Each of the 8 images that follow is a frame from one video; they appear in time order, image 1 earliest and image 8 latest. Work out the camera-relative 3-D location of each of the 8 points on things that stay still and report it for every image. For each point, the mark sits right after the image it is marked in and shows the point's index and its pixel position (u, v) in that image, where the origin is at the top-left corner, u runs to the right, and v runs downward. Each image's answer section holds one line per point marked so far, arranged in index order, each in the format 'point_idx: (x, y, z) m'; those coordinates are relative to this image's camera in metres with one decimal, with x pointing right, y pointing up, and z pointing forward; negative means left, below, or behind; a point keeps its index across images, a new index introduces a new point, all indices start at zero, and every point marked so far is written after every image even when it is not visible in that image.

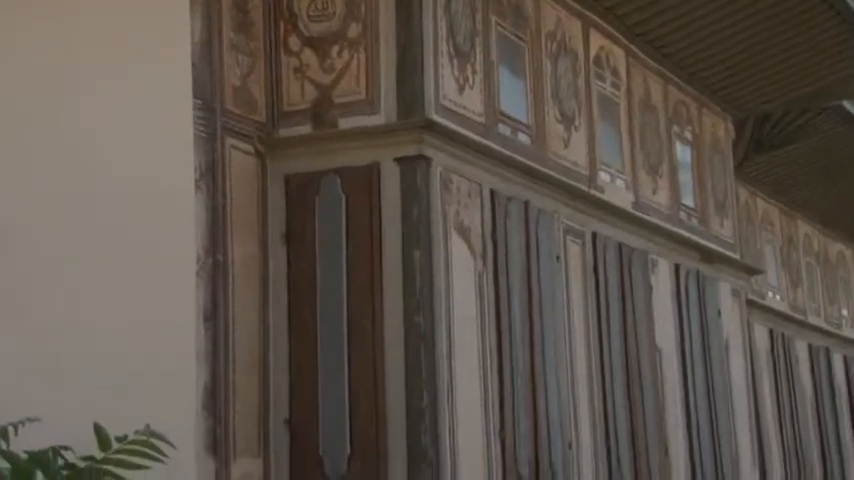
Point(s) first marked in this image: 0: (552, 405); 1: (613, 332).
0: (+0.6, -0.8, +6.2) m
1: (+1.0, -0.5, +6.6) m
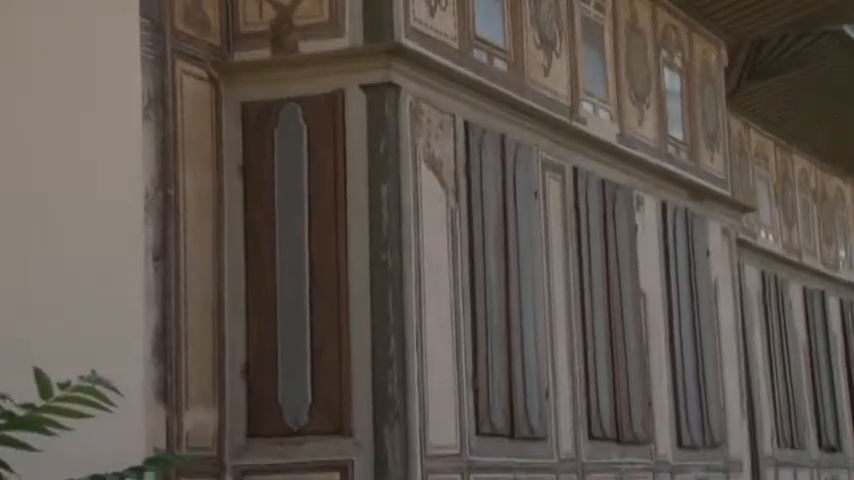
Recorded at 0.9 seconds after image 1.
0: (+0.5, -0.5, +5.8) m
1: (+0.8, -0.1, +6.3) m
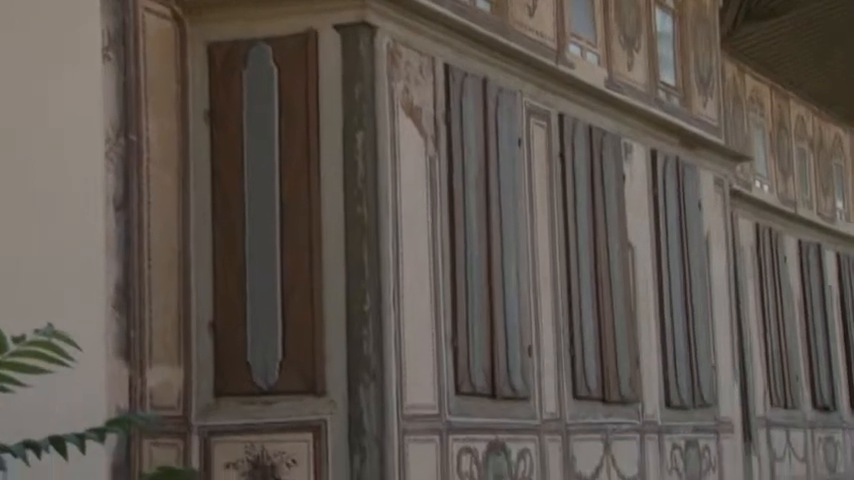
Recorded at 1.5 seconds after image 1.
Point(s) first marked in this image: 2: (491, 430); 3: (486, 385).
0: (+0.4, -0.3, +5.6) m
1: (+0.7, +0.1, +6.0) m
2: (+0.3, -0.8, +5.3) m
3: (+0.2, -0.6, +5.4) m
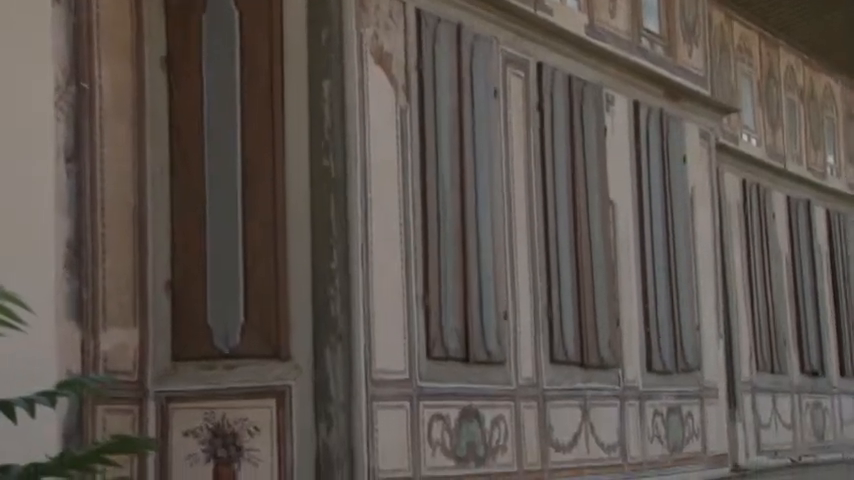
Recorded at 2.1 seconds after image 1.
0: (+0.2, -0.1, +5.3) m
1: (+0.6, +0.3, +5.7) m
2: (+0.1, -0.6, +5.0) m
3: (+0.1, -0.4, +5.1) m
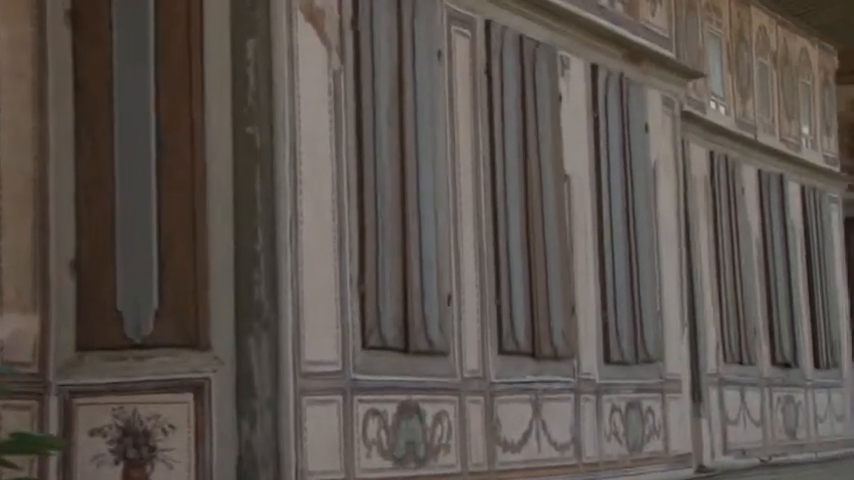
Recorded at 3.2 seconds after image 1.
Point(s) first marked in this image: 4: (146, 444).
0: (0.0, 0.0, +4.8) m
1: (+0.3, +0.3, +5.3) m
2: (-0.1, -0.6, +4.6) m
3: (-0.1, -0.4, +4.6) m
4: (-0.9, -0.7, +4.1) m
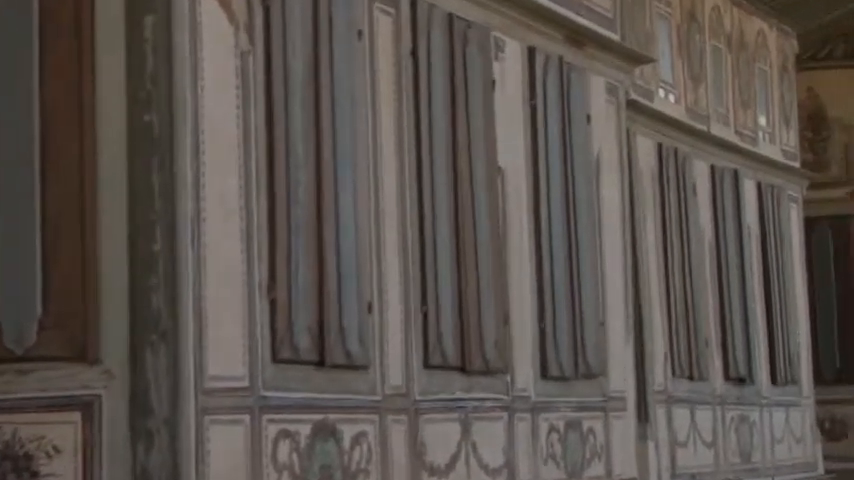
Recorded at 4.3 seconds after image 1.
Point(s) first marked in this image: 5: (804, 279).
0: (-0.3, 0.0, +4.4) m
1: (0.0, +0.3, +4.9) m
2: (-0.4, -0.6, +4.1) m
3: (-0.4, -0.4, +4.2) m
4: (-1.2, -0.7, +3.7) m
5: (+2.5, -0.3, +8.3) m
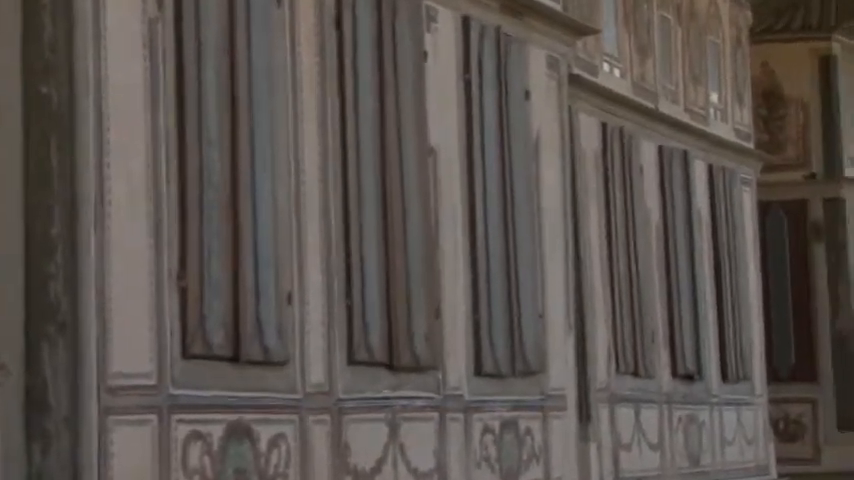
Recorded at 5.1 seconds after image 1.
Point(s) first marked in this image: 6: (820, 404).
0: (-0.5, 0.0, +4.1) m
1: (-0.2, +0.4, +4.5) m
2: (-0.6, -0.5, +3.8) m
3: (-0.6, -0.3, +3.9) m
4: (-1.4, -0.6, +3.3) m
5: (+2.1, -0.2, +8.1) m
6: (+3.0, -1.3, +9.6) m
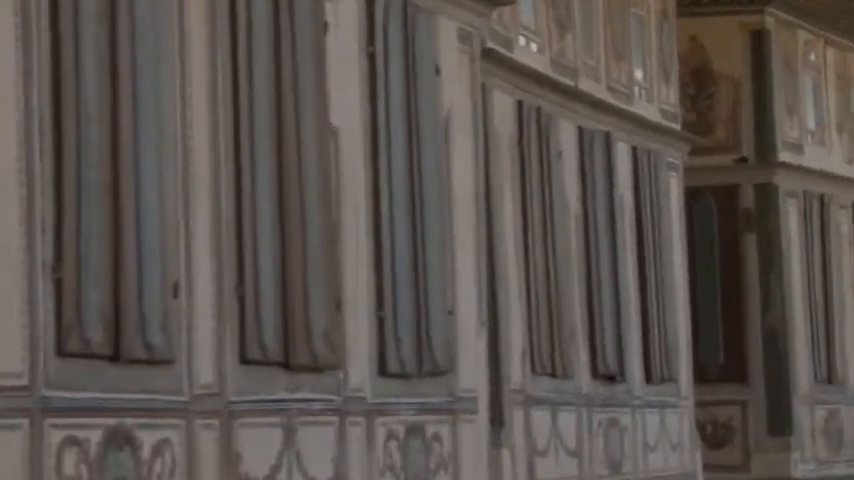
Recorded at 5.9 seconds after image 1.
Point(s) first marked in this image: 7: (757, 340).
0: (-0.8, +0.1, +3.7) m
1: (-0.5, +0.4, +4.2) m
2: (-0.9, -0.5, +3.5) m
3: (-0.9, -0.3, +3.5) m
4: (-1.6, -0.6, +2.9) m
5: (+1.7, -0.2, +7.8) m
6: (+2.5, -1.2, +9.4) m
7: (+2.5, -0.8, +9.4) m
